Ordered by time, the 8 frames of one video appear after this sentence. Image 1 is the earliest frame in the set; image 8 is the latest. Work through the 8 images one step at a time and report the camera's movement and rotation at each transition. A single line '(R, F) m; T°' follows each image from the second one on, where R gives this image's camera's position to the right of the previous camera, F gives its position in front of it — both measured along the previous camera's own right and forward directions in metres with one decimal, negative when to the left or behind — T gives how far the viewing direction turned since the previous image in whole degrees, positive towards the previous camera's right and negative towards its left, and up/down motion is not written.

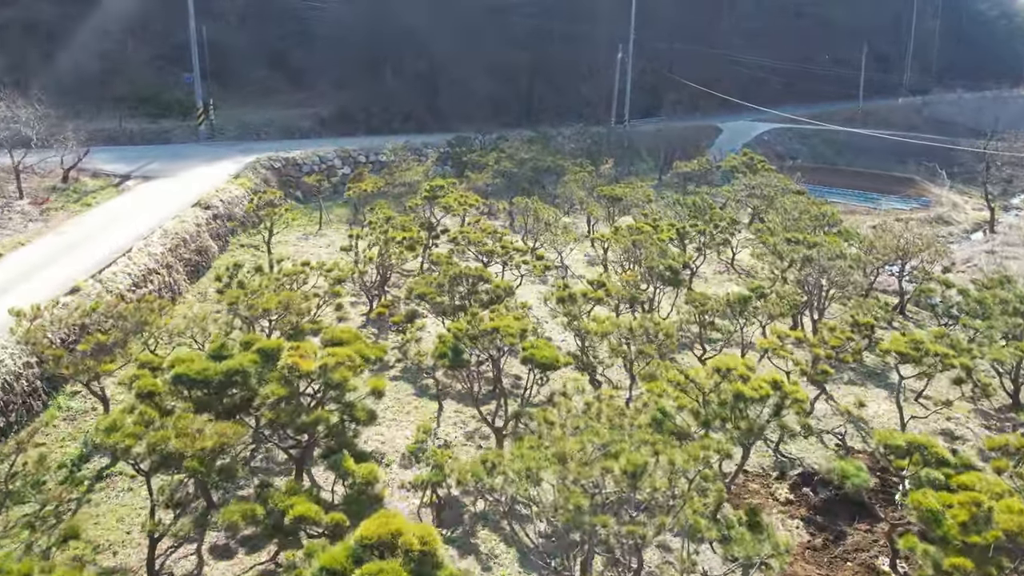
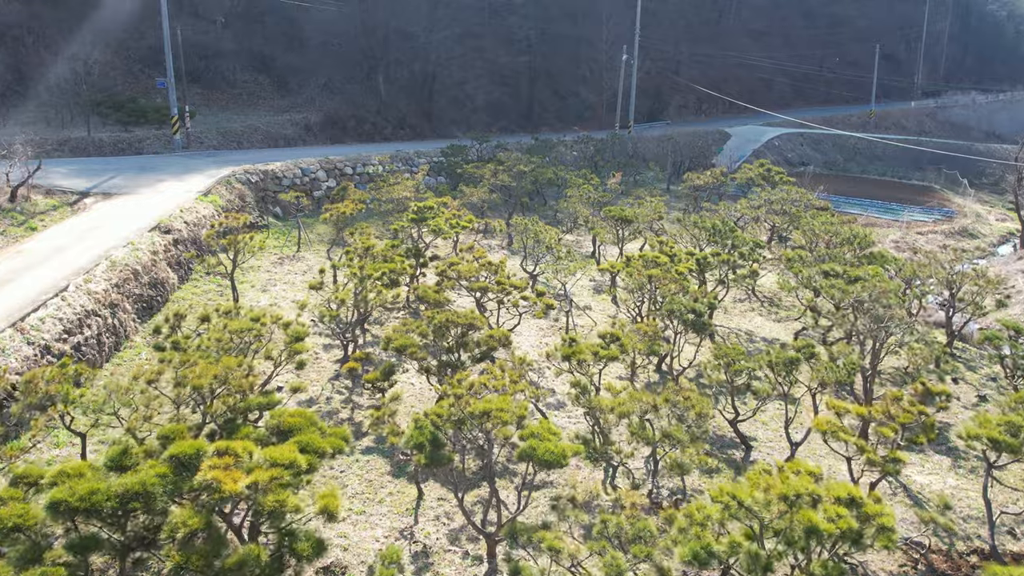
(0.0, +1.5) m; 0°
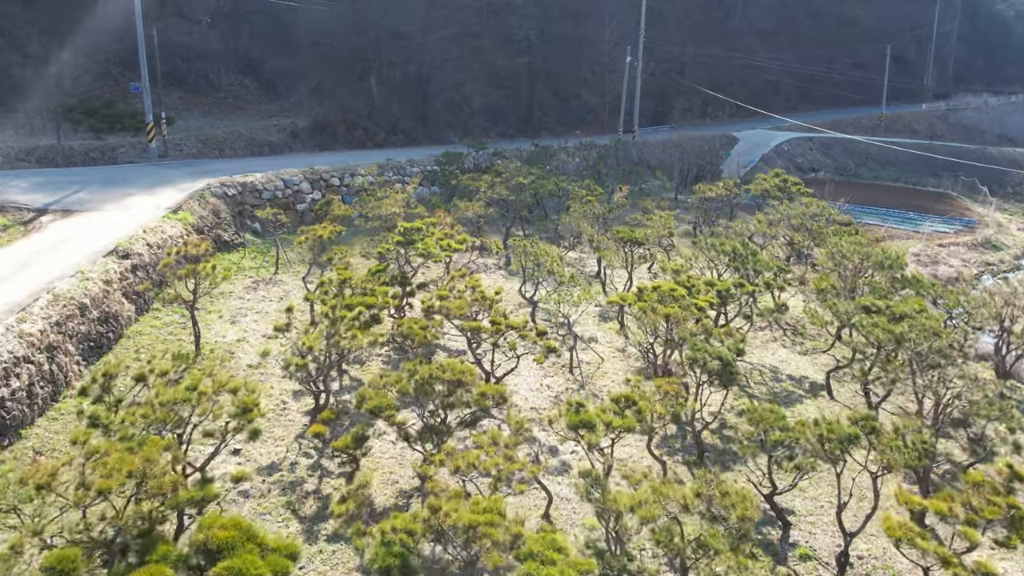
(0.0, +1.3) m; 0°
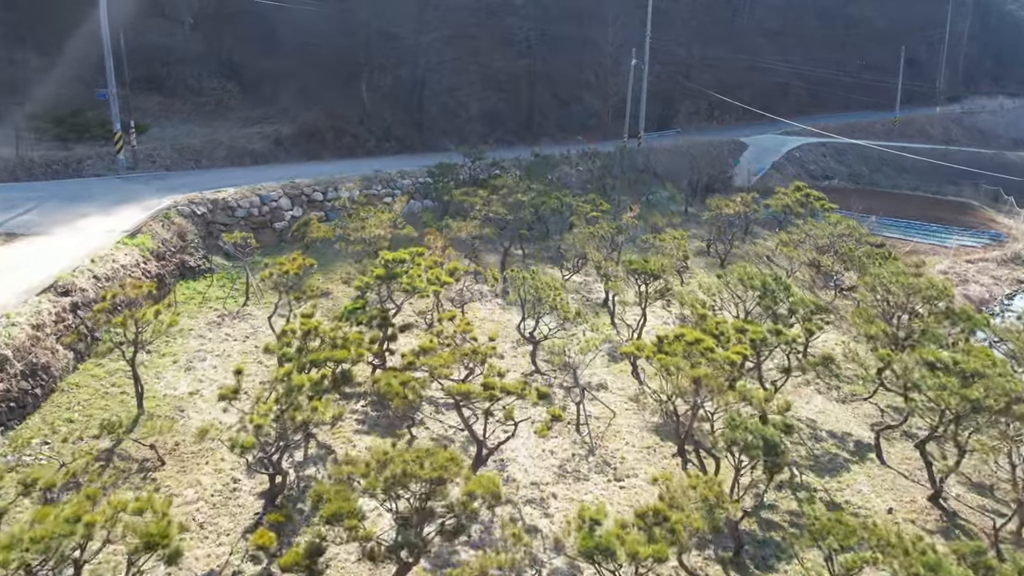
(0.0, +1.5) m; 0°
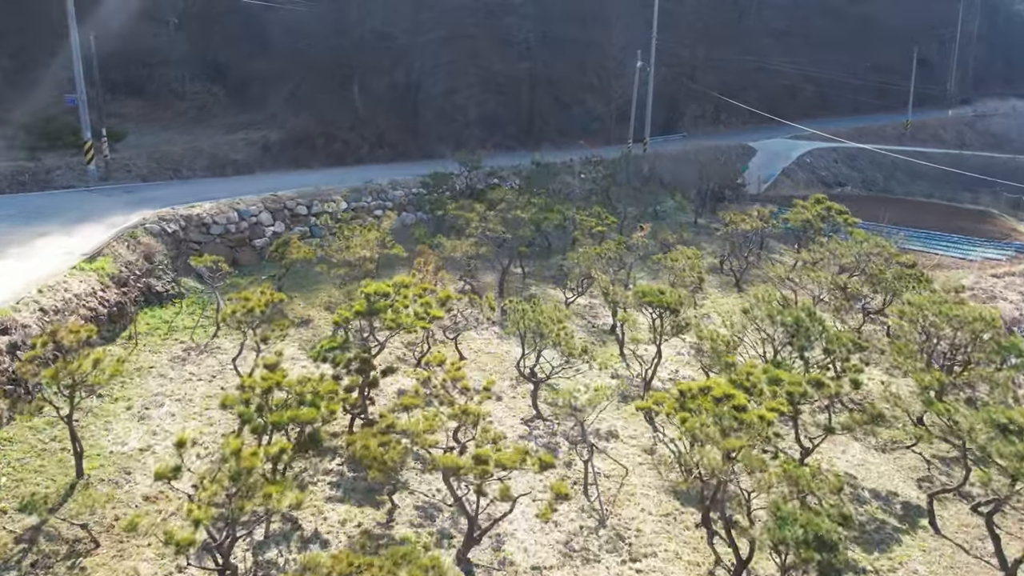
(0.0, +1.2) m; 0°
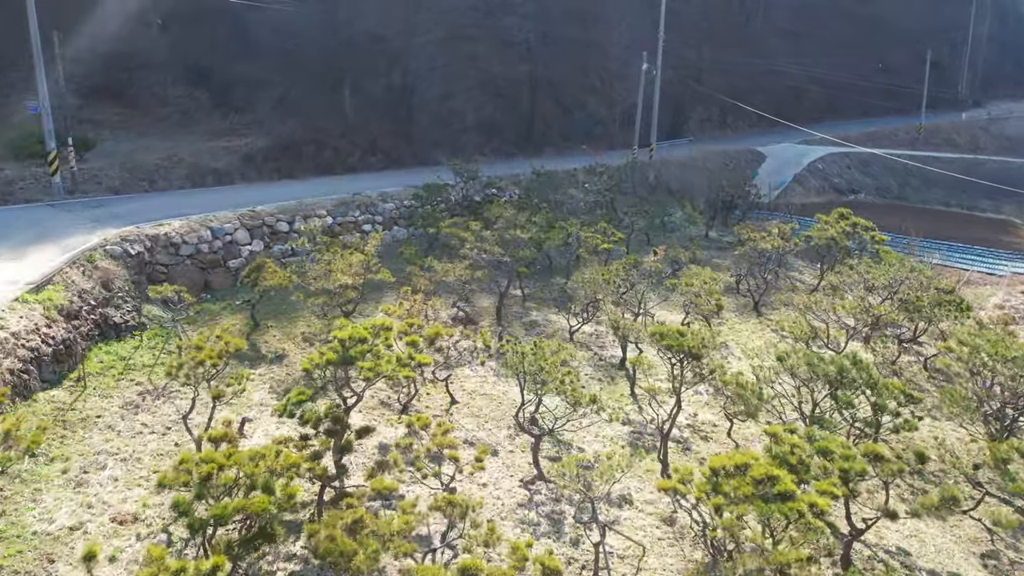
(0.0, +1.2) m; 0°
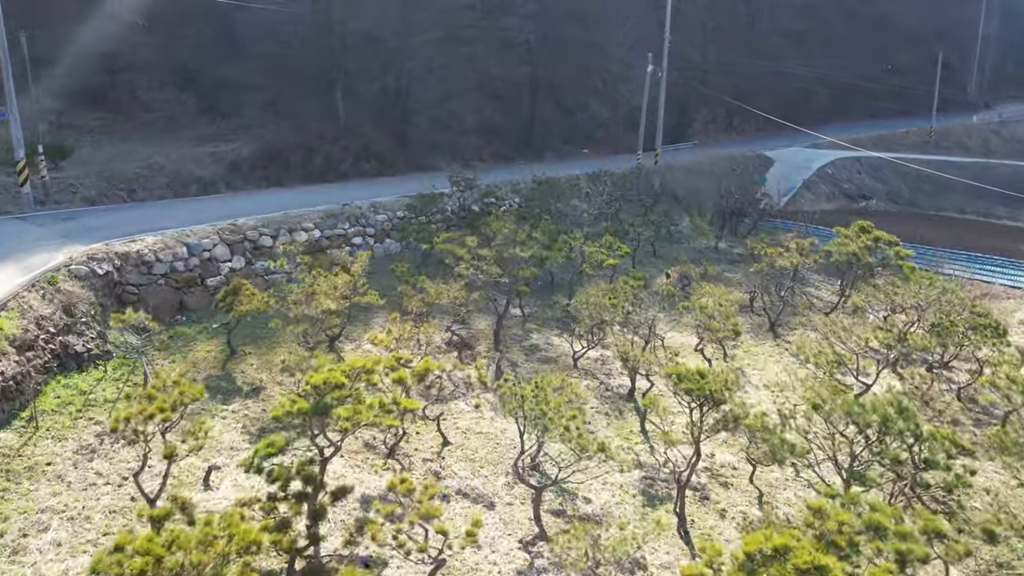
(0.0, +0.9) m; 0°
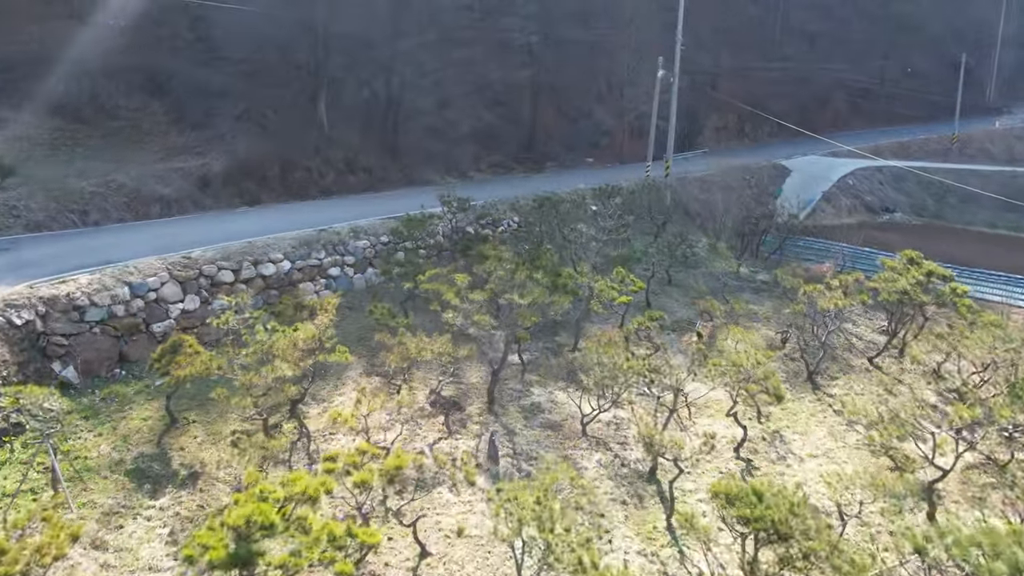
(0.0, +1.8) m; 0°
